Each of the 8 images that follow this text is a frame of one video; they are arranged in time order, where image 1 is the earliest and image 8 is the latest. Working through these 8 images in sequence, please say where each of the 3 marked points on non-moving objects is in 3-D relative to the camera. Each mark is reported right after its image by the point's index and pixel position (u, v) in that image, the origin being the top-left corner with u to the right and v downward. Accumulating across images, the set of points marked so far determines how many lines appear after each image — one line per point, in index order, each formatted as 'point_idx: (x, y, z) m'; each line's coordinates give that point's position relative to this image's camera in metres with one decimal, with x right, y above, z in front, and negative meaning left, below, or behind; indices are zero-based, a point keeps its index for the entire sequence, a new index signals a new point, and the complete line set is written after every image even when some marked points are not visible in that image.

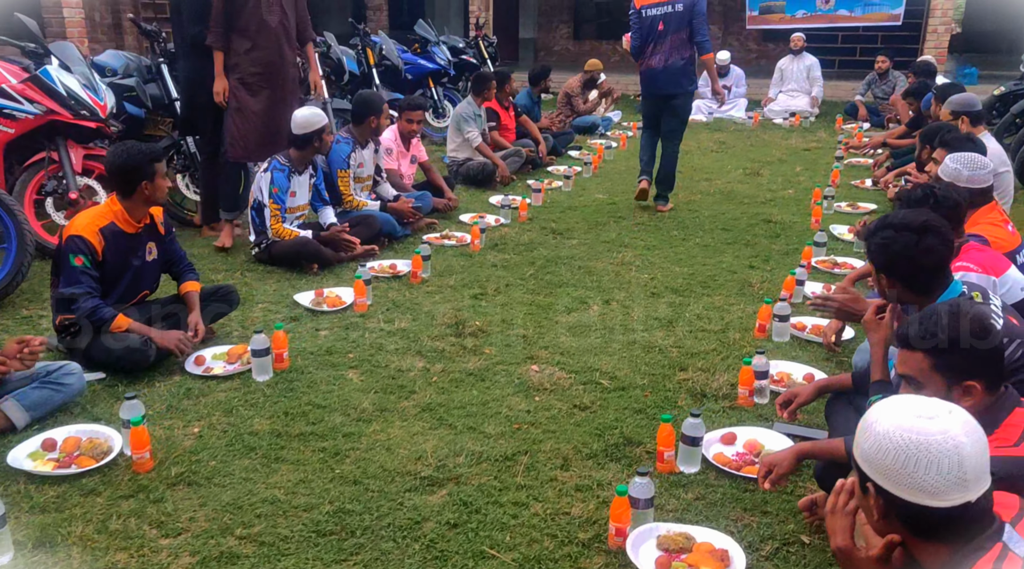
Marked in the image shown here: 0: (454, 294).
0: (-0.3, 0.0, +4.1) m
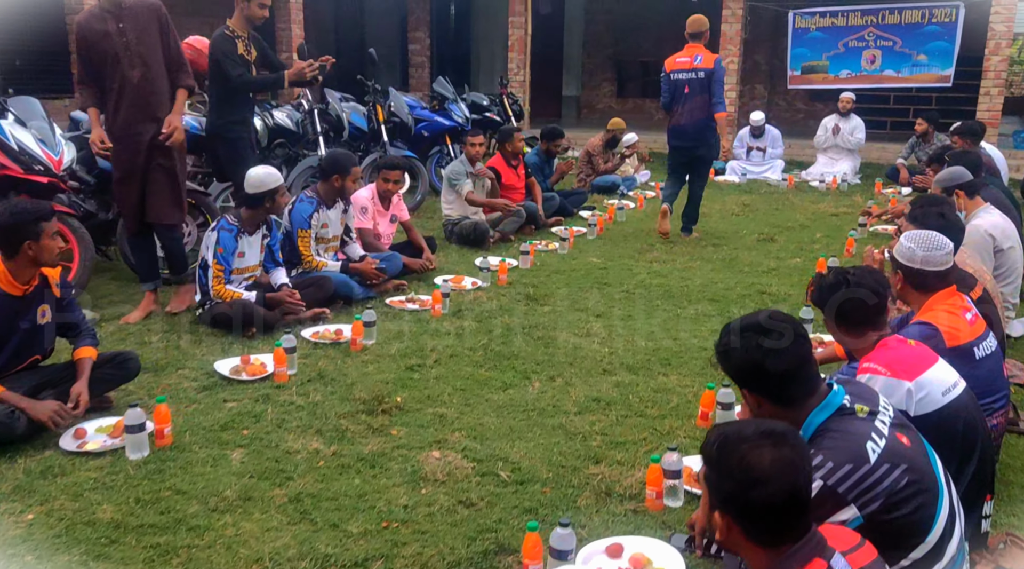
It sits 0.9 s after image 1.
0: (-0.6, -0.4, +3.9) m
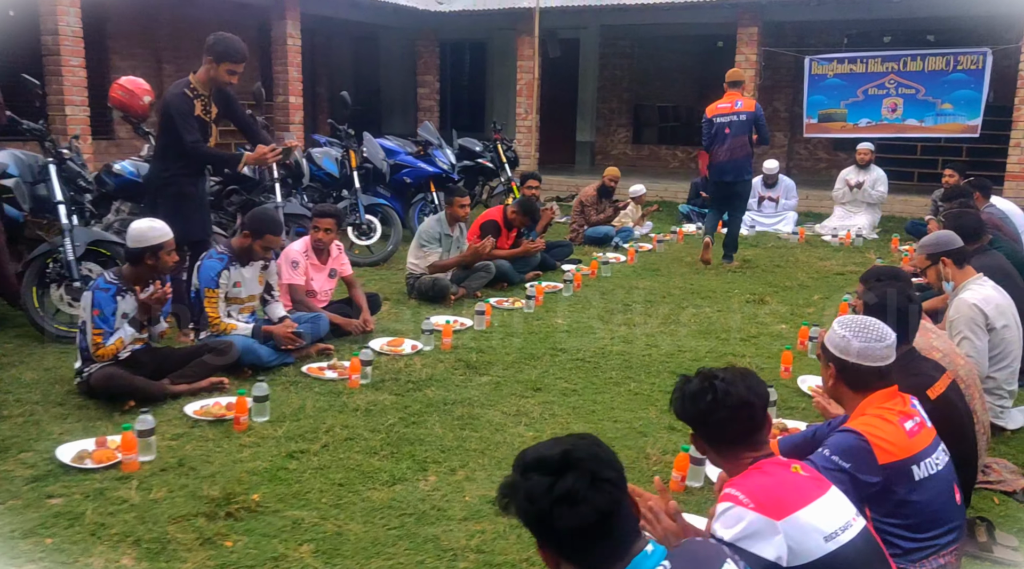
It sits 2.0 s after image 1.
0: (-1.0, -0.7, +3.4) m
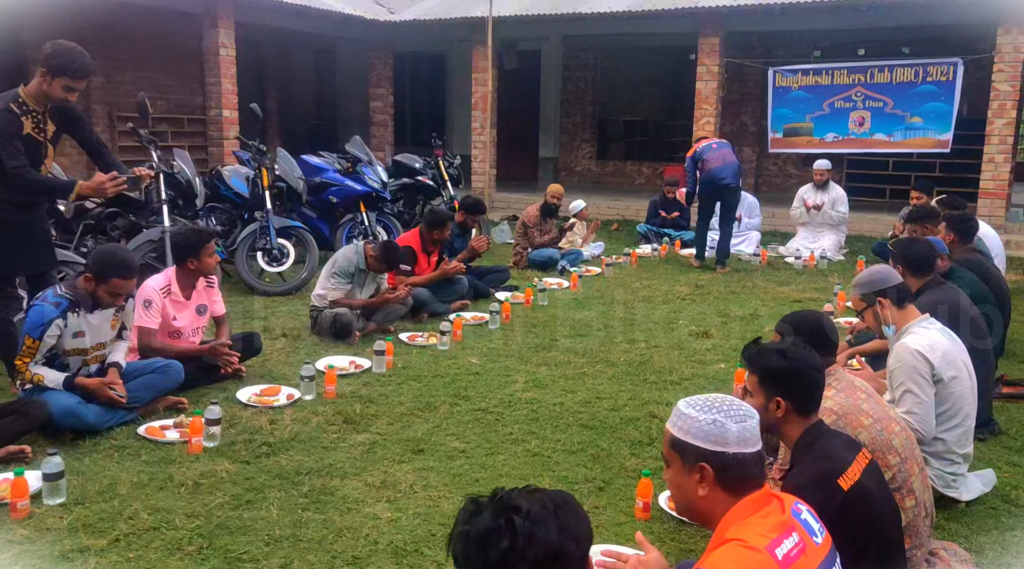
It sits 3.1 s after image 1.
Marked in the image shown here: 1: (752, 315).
0: (-1.6, -0.9, +2.8) m
1: (+2.1, -0.3, +7.0) m
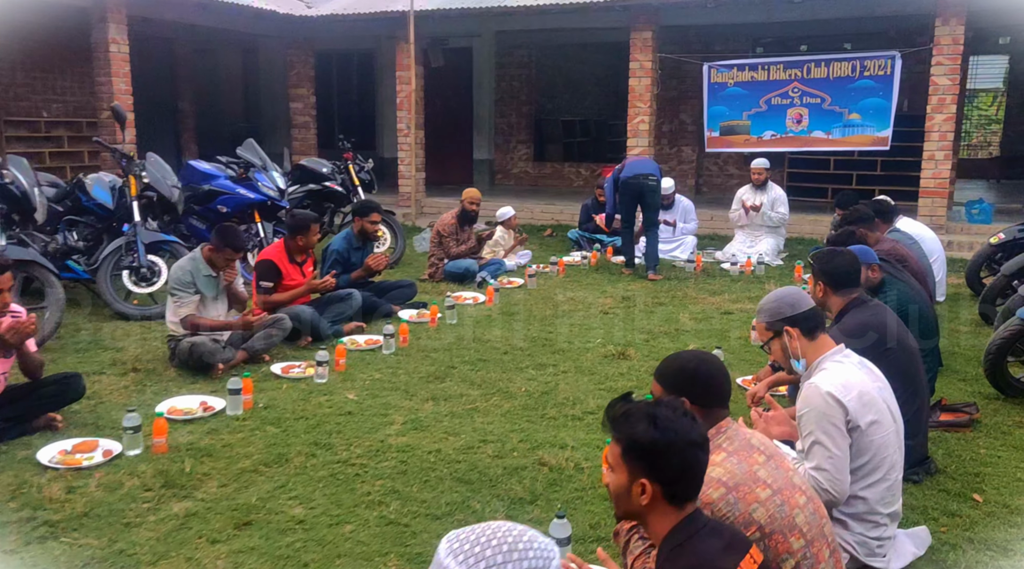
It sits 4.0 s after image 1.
0: (-2.1, -1.0, +2.0) m
1: (+1.3, -0.4, +6.4) m
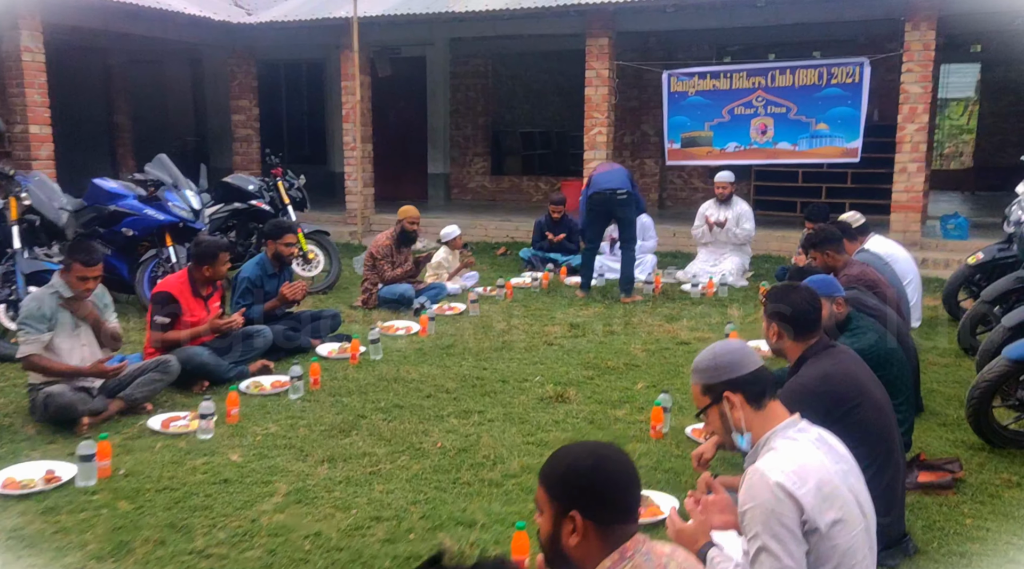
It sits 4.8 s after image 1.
0: (-2.5, -1.2, +1.2) m
1: (+0.8, -0.6, +5.8) m
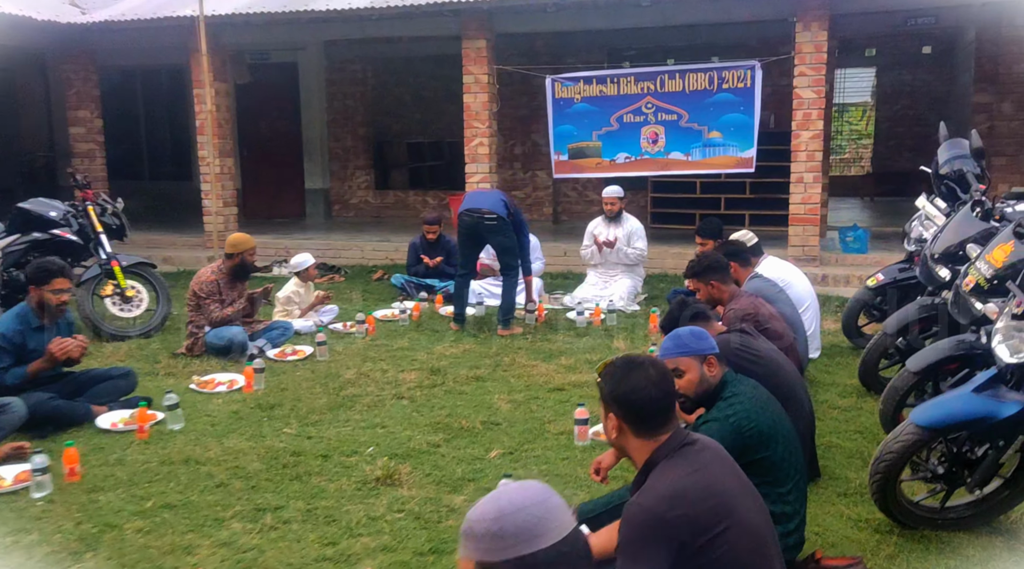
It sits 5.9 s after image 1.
0: (-3.0, -1.5, 0.0) m
1: (-0.2, -0.8, +4.8) m
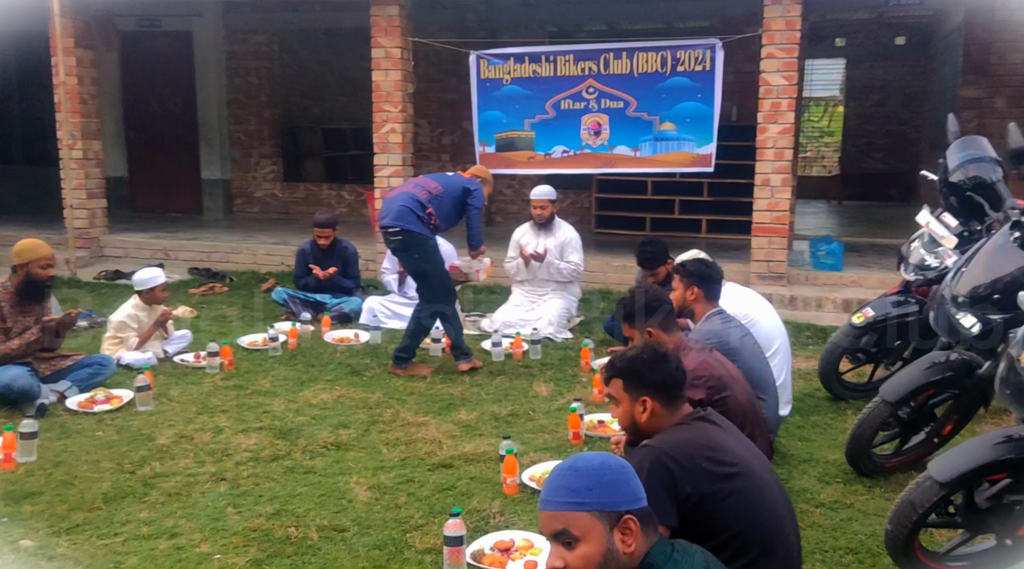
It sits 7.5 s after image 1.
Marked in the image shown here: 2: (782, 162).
0: (-3.4, -1.7, -1.6) m
1: (-0.8, -1.0, +3.3) m
2: (+2.3, +1.1, +7.0) m
